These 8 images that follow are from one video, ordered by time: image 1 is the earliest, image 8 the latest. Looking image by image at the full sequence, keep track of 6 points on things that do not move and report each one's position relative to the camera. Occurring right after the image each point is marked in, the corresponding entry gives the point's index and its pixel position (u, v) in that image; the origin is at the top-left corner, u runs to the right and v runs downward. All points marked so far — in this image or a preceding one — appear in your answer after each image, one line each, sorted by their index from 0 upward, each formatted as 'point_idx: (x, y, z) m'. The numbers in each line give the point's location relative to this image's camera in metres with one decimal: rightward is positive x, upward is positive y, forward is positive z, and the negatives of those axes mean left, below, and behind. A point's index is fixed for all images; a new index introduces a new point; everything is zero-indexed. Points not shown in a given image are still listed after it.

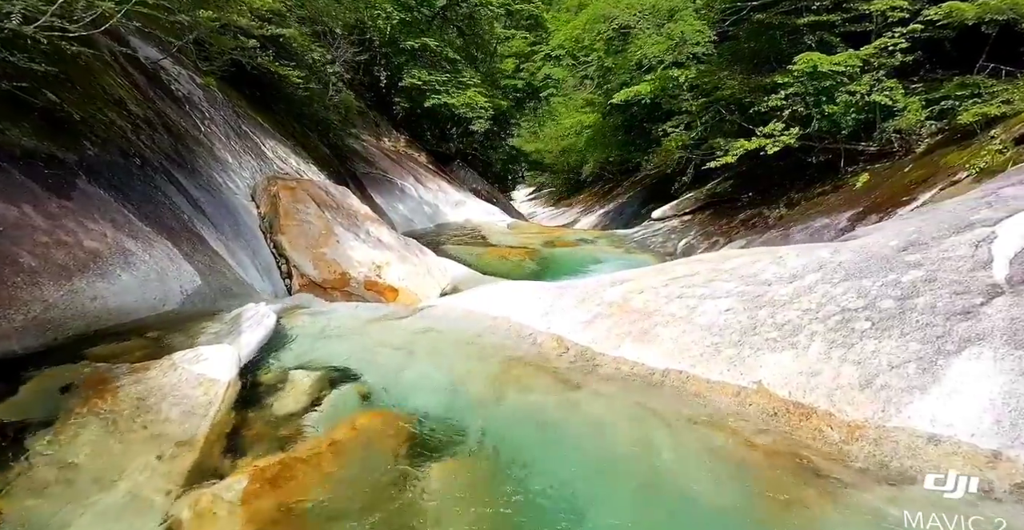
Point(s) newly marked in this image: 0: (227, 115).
0: (-3.8, +2.0, +7.9) m
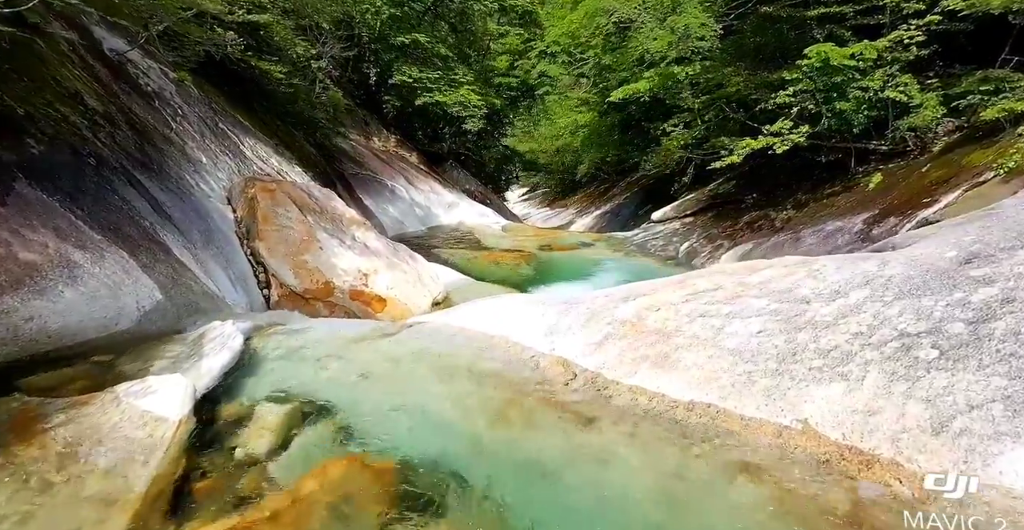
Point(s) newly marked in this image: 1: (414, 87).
0: (-3.9, +1.9, +7.4) m
1: (-2.6, +4.8, +15.8) m
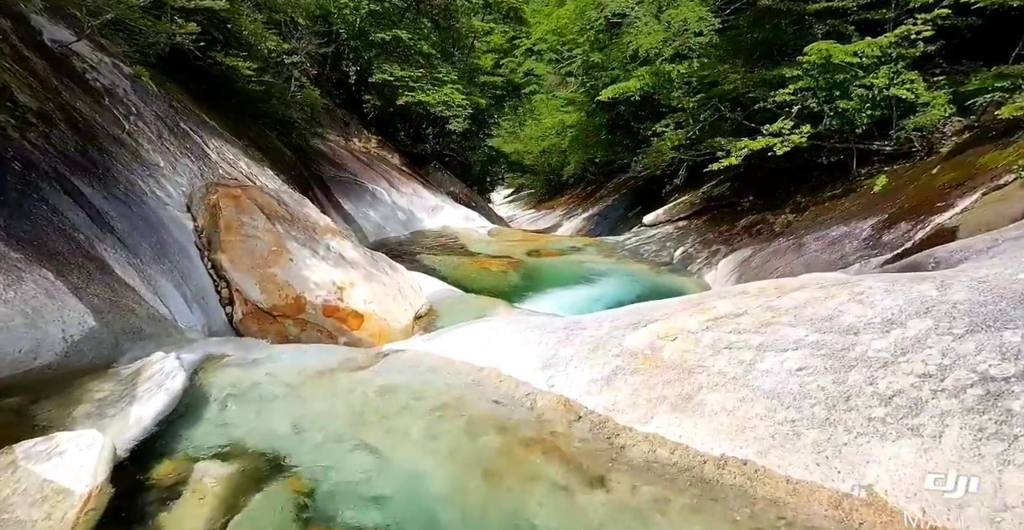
0: (-4.1, +1.8, +6.7) m
1: (-3.0, +4.7, +15.2) m
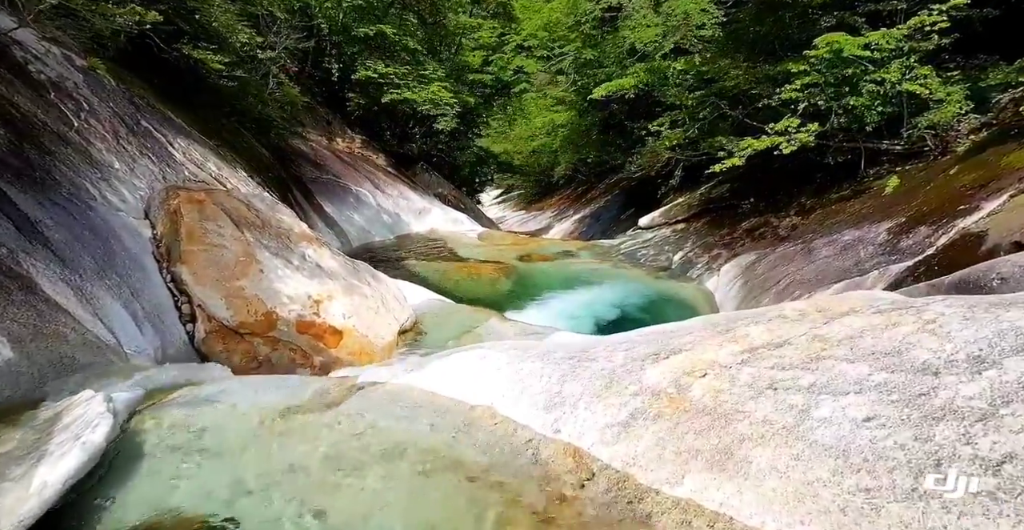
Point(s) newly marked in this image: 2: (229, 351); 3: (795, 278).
0: (-4.1, +1.7, +6.2) m
1: (-3.3, +4.5, +14.6) m
2: (-2.4, -0.7, +5.0) m
3: (+3.4, -0.2, +7.0) m
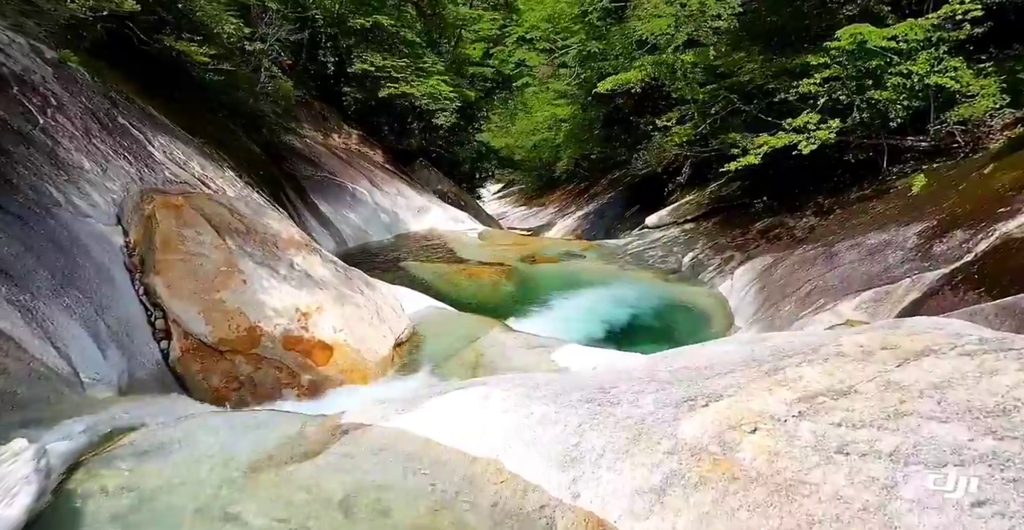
0: (-4.1, +1.6, +5.7) m
1: (-3.2, +4.5, +14.2) m
2: (-2.4, -0.8, +4.5) m
3: (+3.5, -0.2, +6.6) m
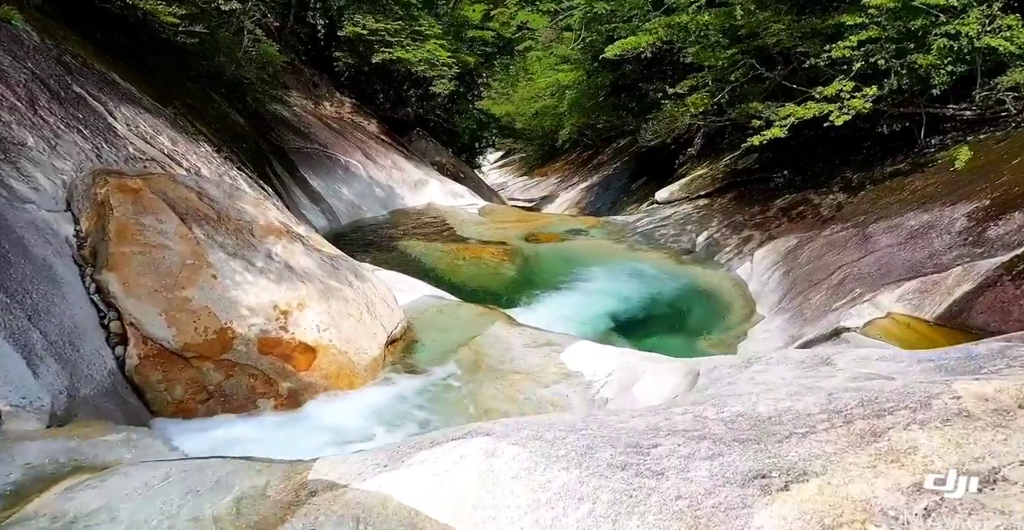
0: (-4.1, +1.7, +5.0) m
1: (-3.2, +5.1, +13.3) m
2: (-2.3, -0.8, +4.0) m
3: (+3.5, -0.1, +6.0) m
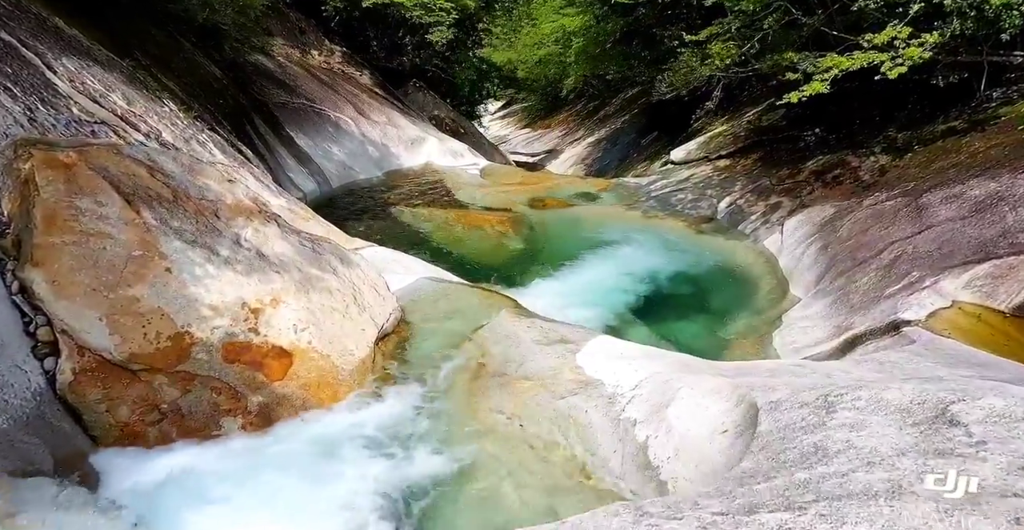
0: (-4.0, +1.8, +4.2) m
1: (-3.1, +5.9, +12.1) m
2: (-2.3, -0.8, +3.4) m
3: (+3.6, +0.1, +5.3) m
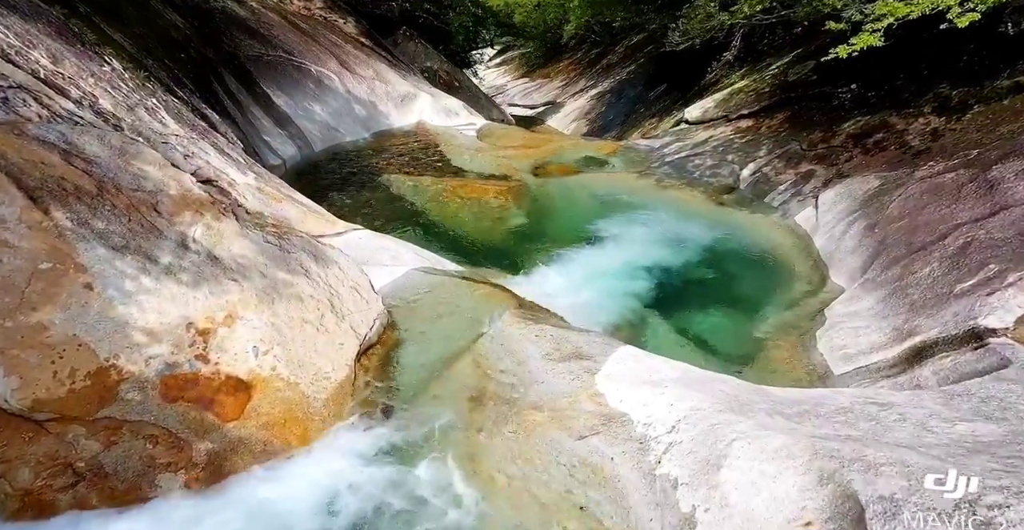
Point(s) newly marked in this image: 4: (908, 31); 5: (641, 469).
0: (-4.0, +1.7, +3.3) m
1: (-3.2, +6.5, +10.9) m
2: (-2.2, -0.9, +2.6) m
3: (+3.6, +0.2, +4.5) m
4: (+5.1, +3.0, +7.4) m
5: (+0.6, -1.0, +2.8) m
